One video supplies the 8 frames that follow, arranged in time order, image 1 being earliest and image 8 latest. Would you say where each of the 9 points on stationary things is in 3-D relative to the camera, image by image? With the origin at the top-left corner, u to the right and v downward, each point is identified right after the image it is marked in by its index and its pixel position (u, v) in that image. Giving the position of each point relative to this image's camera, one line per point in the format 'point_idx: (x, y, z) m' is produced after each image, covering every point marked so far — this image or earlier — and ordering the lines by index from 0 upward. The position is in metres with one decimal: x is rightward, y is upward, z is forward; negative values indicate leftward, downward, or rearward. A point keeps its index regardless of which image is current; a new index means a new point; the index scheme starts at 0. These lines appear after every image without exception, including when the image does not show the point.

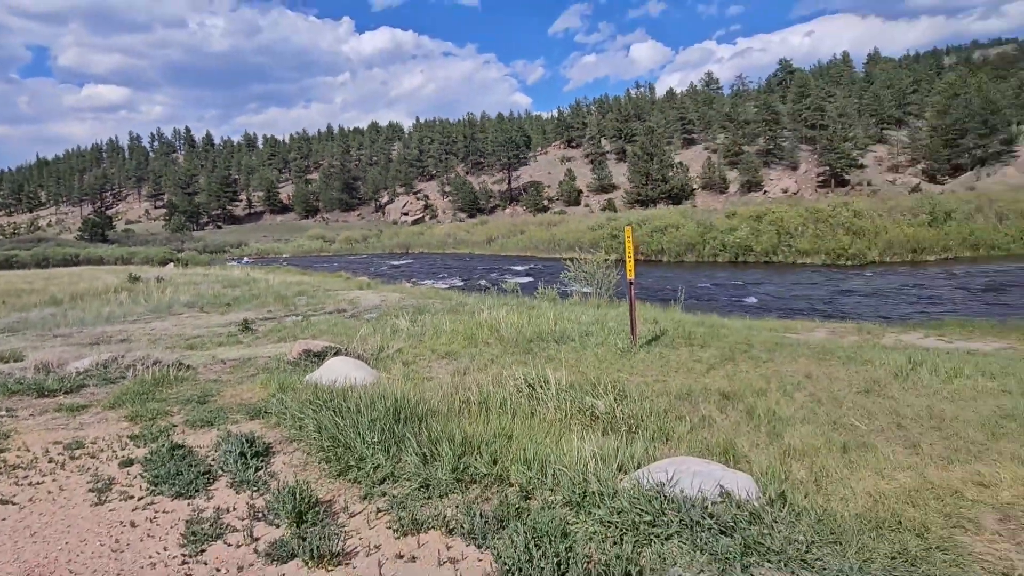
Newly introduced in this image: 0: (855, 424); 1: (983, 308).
0: (+3.2, -1.3, +5.2) m
1: (+12.6, -0.5, +14.9) m
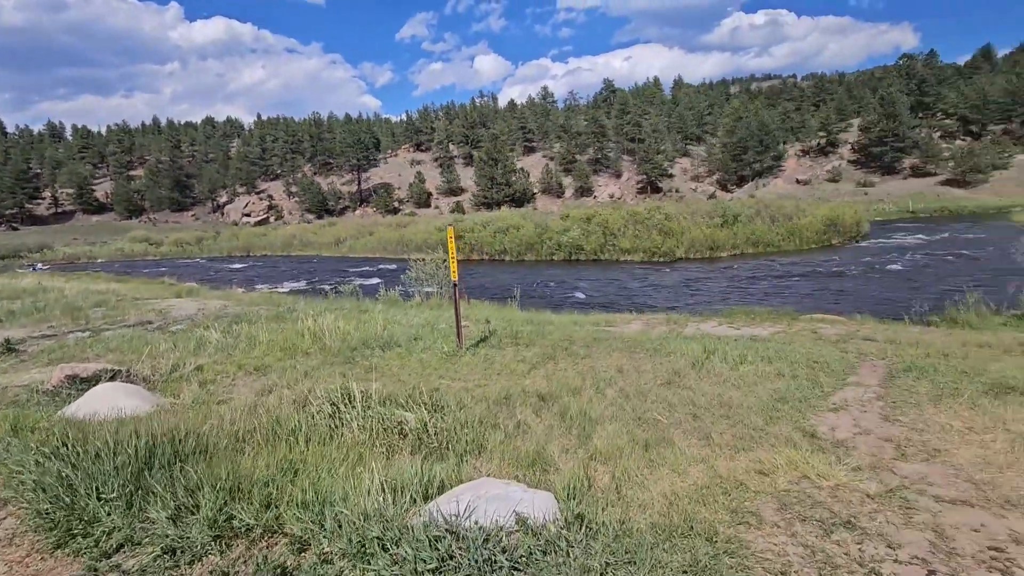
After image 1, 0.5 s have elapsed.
0: (+1.4, -1.3, +5.4) m
1: (+7.7, -0.3, +17.2) m
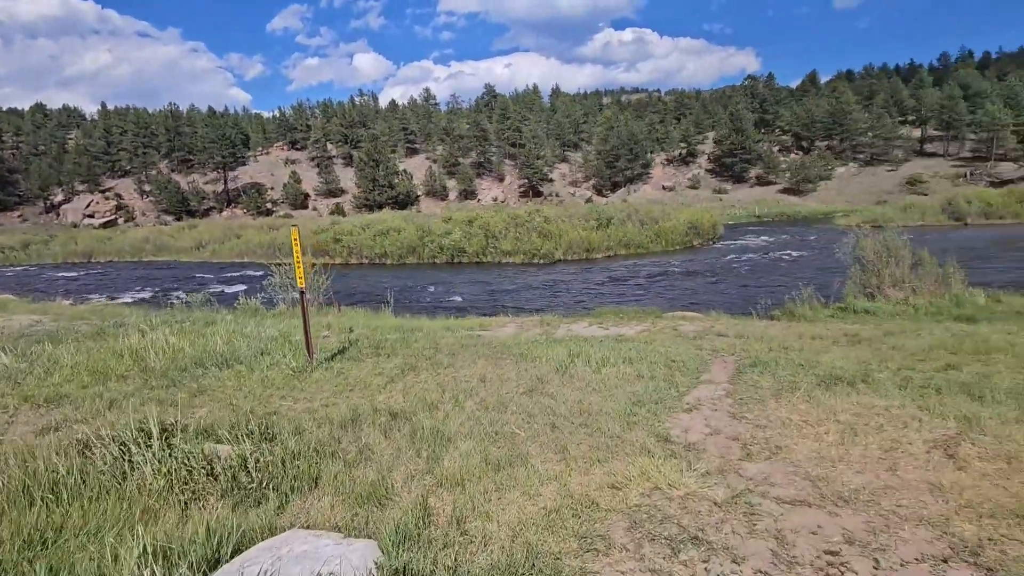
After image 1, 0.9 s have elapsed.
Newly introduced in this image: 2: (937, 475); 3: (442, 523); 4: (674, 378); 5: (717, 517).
0: (0.0, -1.3, +5.0) m
1: (+3.8, -0.2, +17.9) m
2: (+2.9, -1.3, +3.8) m
3: (-0.4, -1.5, +3.5) m
4: (+1.8, -1.0, +6.3) m
5: (+1.3, -1.4, +3.4) m
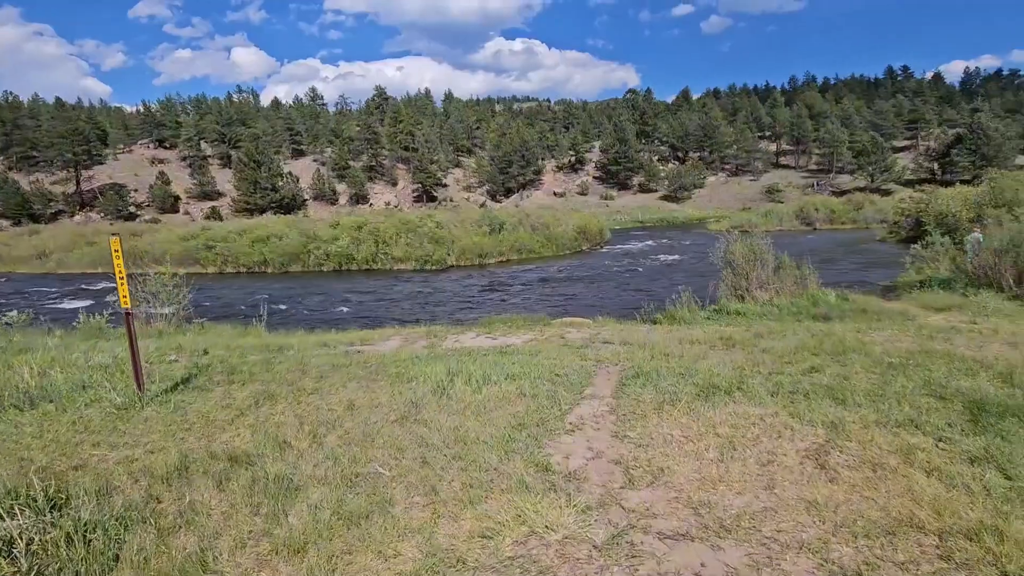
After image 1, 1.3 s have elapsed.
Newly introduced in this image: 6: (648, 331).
0: (-1.1, -1.4, +4.4) m
1: (+0.2, -0.5, +17.7) m
2: (+2.0, -1.4, +3.7) m
3: (-1.2, -1.6, +2.8) m
4: (+0.5, -1.1, +5.9) m
5: (+0.5, -1.5, +3.1) m
6: (+2.7, -0.9, +11.2) m
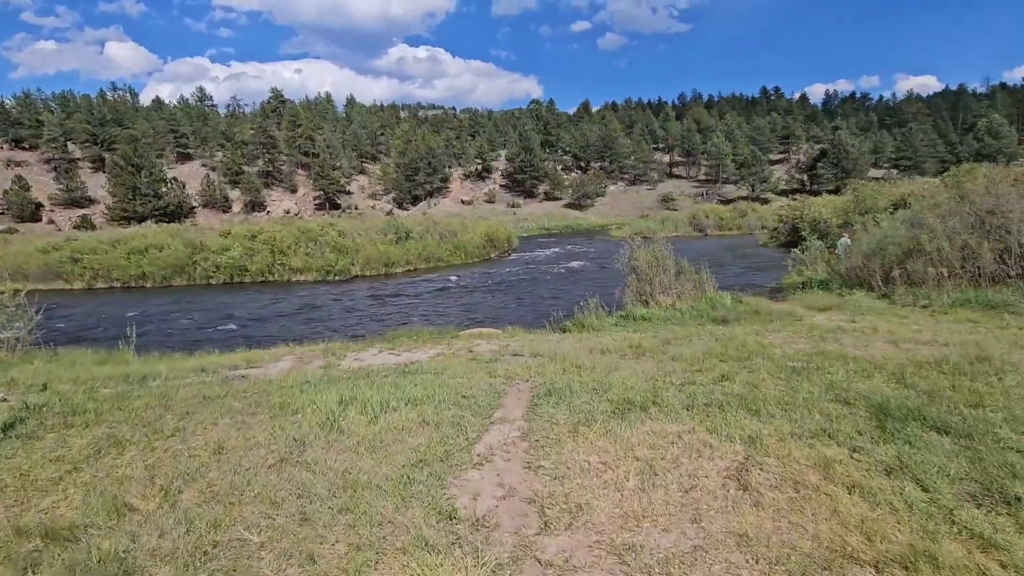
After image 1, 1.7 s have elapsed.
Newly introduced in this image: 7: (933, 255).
0: (-1.7, -1.6, +3.6) m
1: (-2.6, -0.8, +17.0) m
2: (+1.4, -1.4, +3.4) m
3: (-1.6, -1.7, +2.0) m
4: (-0.5, -1.3, +5.4) m
5: (0.0, -1.6, +2.5) m
6: (+0.9, -1.0, +10.9) m
7: (+11.3, +0.9, +14.8) m
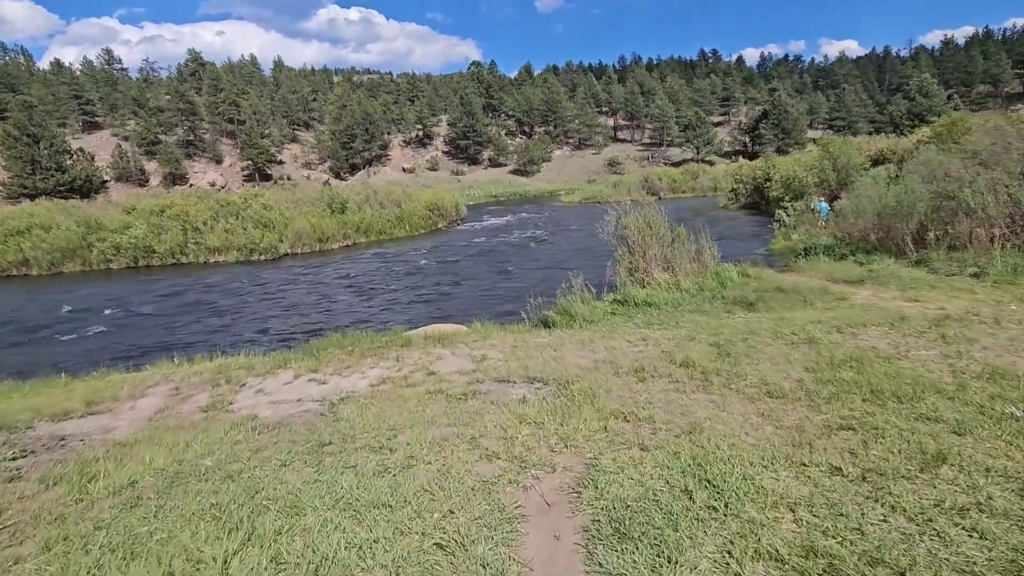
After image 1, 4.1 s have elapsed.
0: (-1.3, -1.9, +0.3) m
1: (-3.5, -0.4, +13.4) m
2: (+1.8, -1.6, +0.4) m
3: (-1.1, -2.1, -1.3) m
4: (-0.2, -1.4, +2.1) m
5: (+0.5, -1.9, -0.6) m
6: (+0.6, -0.8, +7.8) m
7: (+10.5, +1.7, +12.5) m
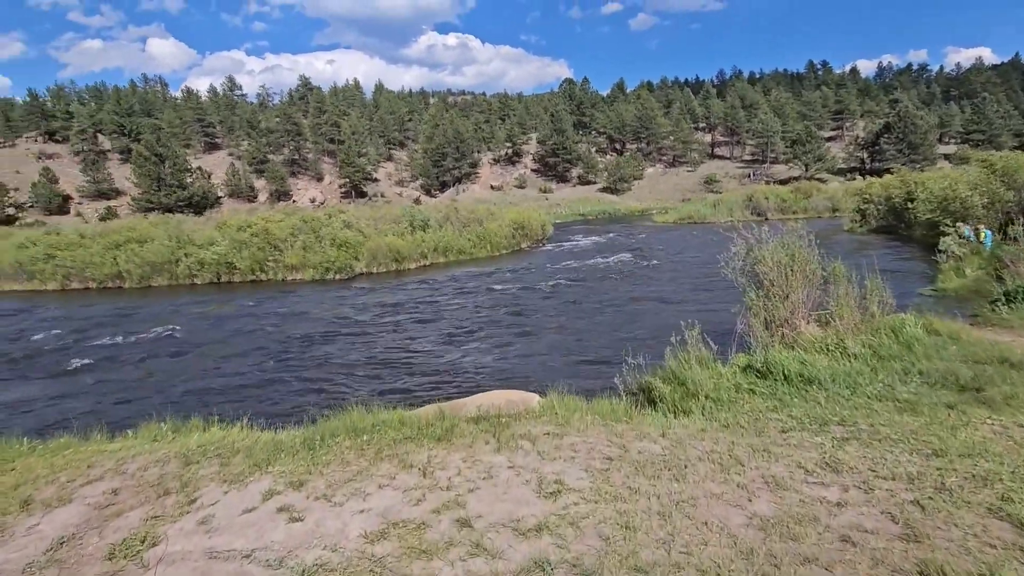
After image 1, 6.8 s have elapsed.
0: (-1.7, -2.3, -2.5) m
1: (-1.8, -1.2, +10.9) m
2: (+1.4, -2.1, -2.8) m
3: (-1.7, -2.5, -4.1) m
4: (-0.3, -1.9, -0.8) m
5: (0.0, -2.3, -3.7) m
6: (+1.4, -1.6, +4.6) m
7: (+12.0, +0.5, +7.9) m
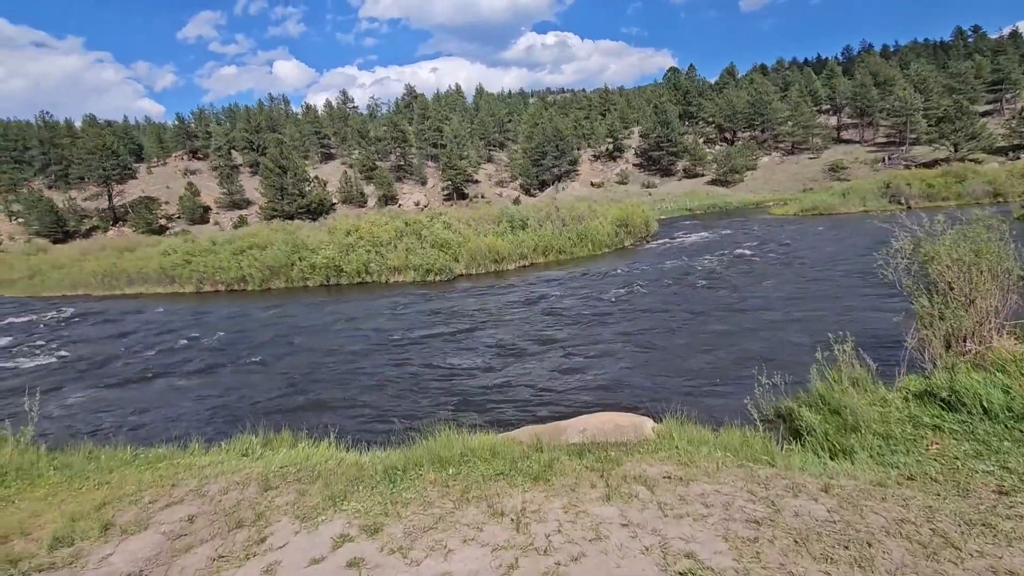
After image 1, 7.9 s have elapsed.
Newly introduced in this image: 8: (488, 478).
0: (-2.2, -2.4, -3.1) m
1: (+0.1, -1.3, +10.1) m
2: (+0.8, -2.2, -4.0) m
3: (-2.4, -2.6, -4.7) m
4: (-0.5, -2.0, -1.7) m
5: (-0.7, -2.5, -4.6) m
6: (+2.1, -1.7, +3.4) m
7: (+13.1, +0.5, +4.7) m
8: (-0.2, -1.7, +5.1) m
